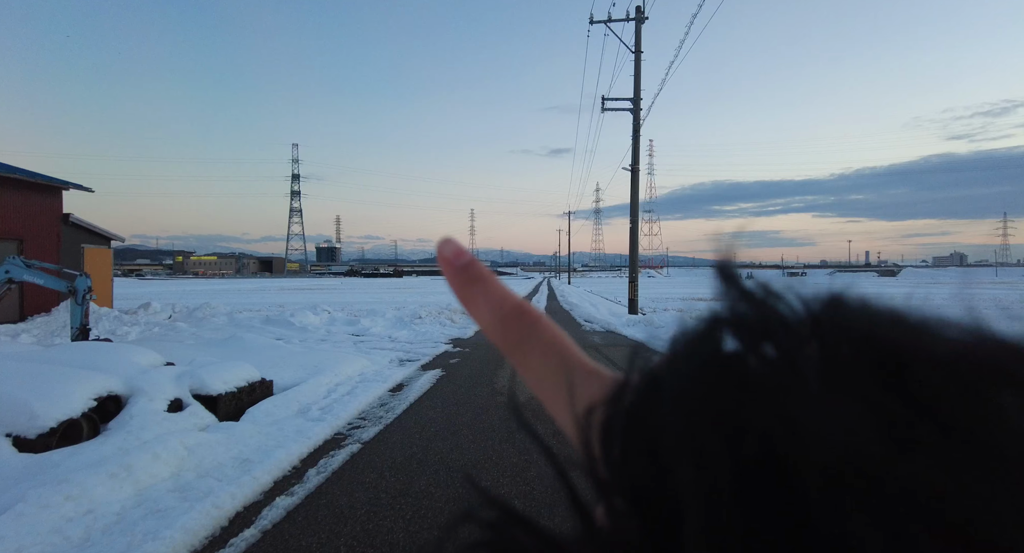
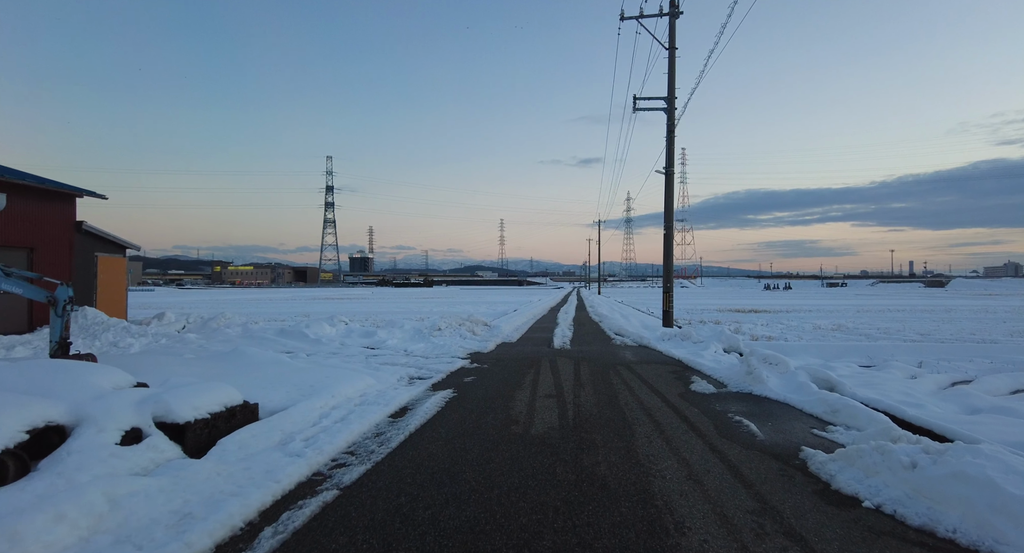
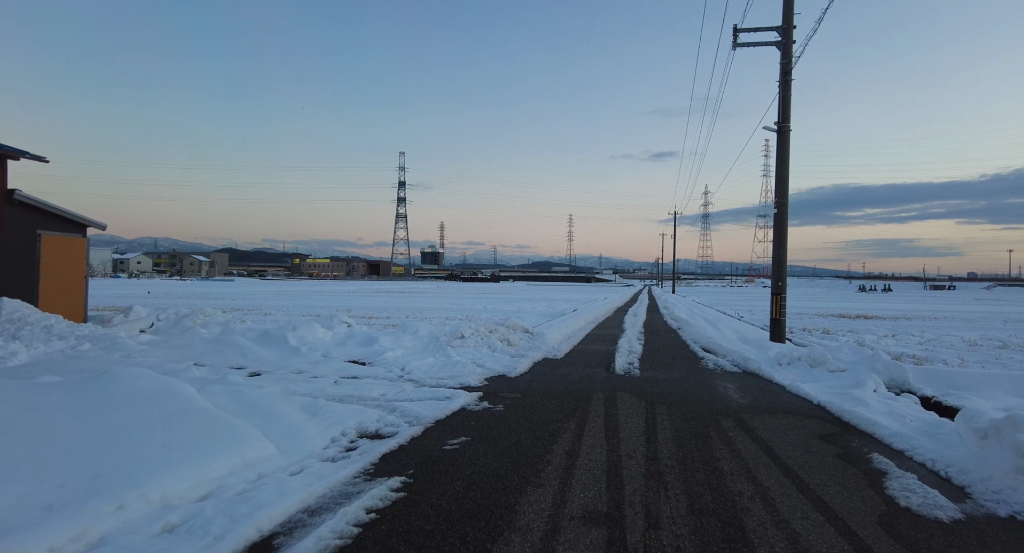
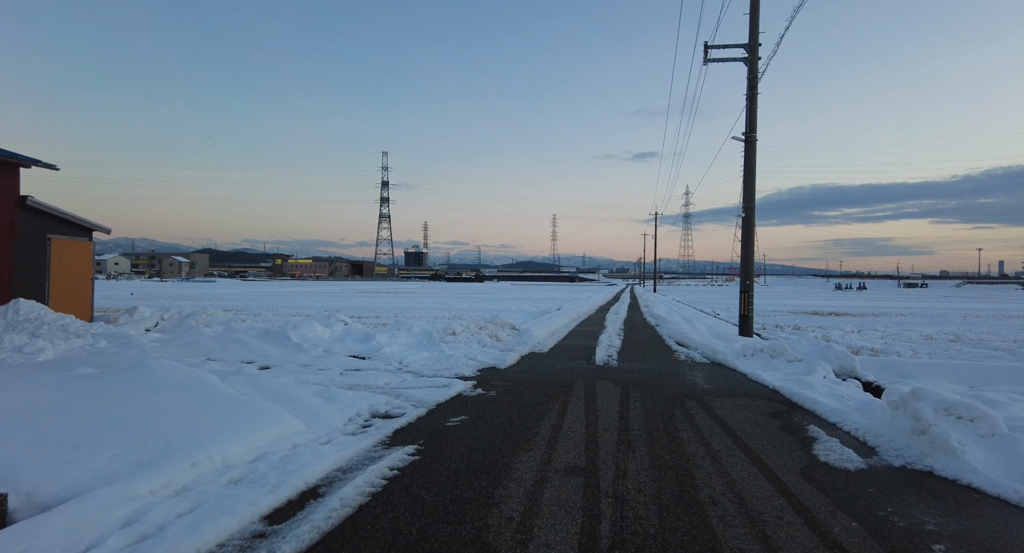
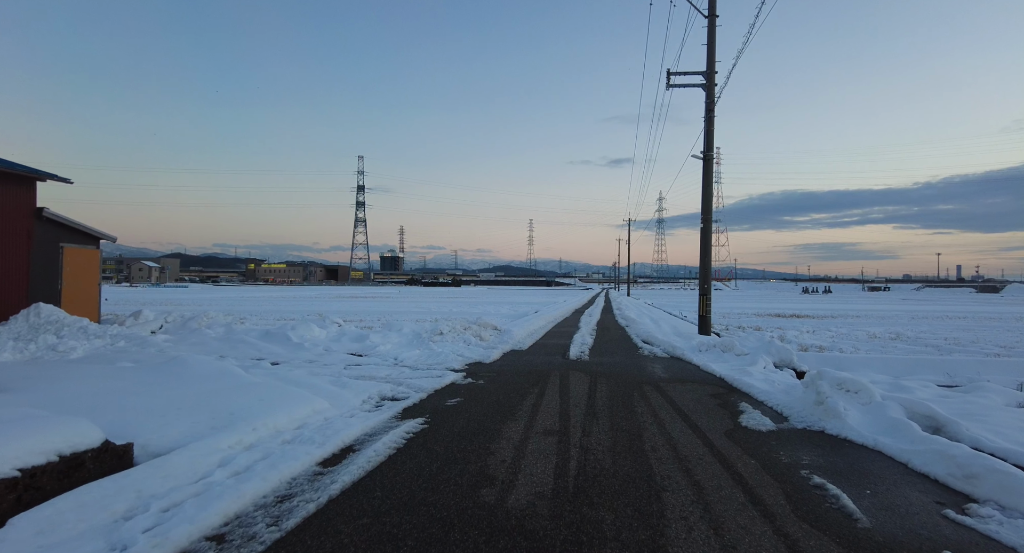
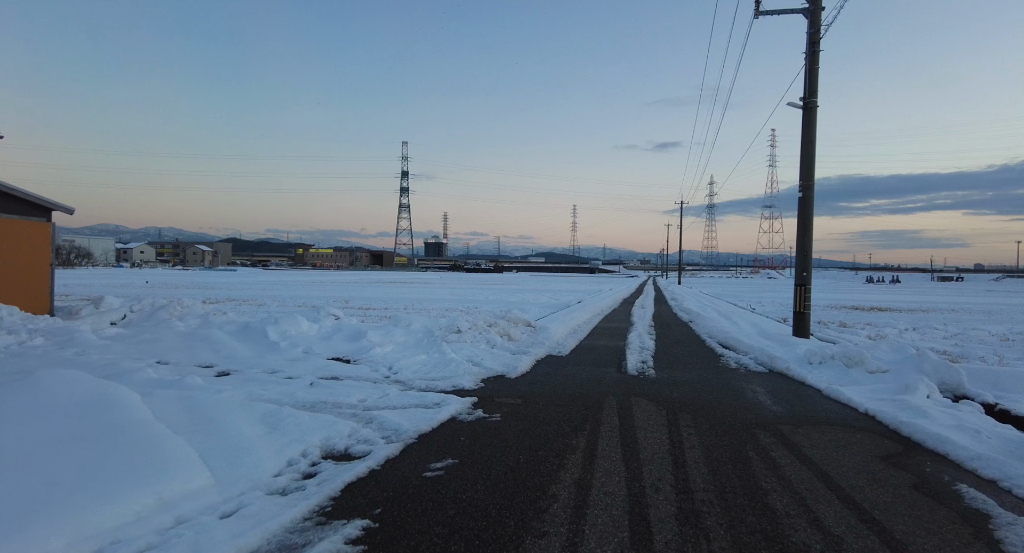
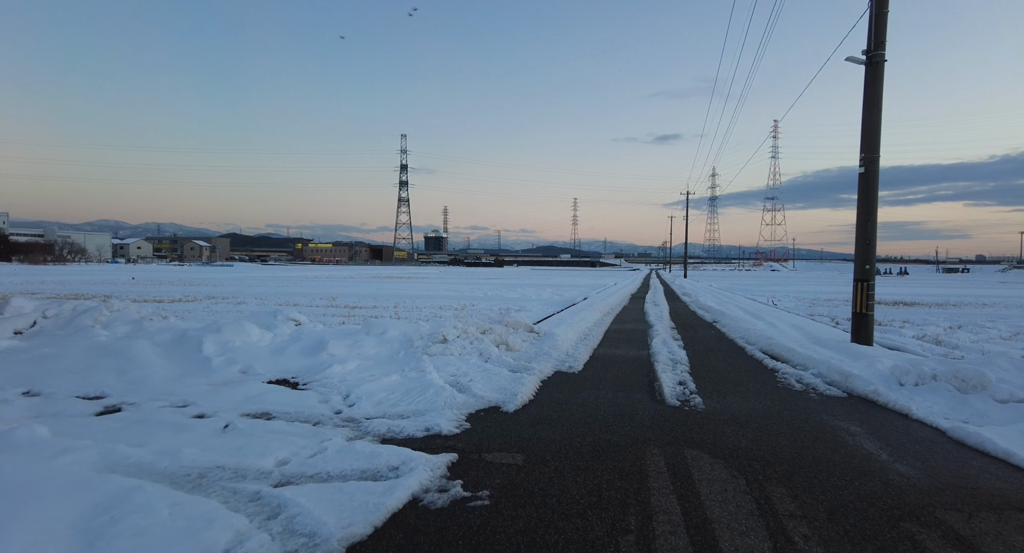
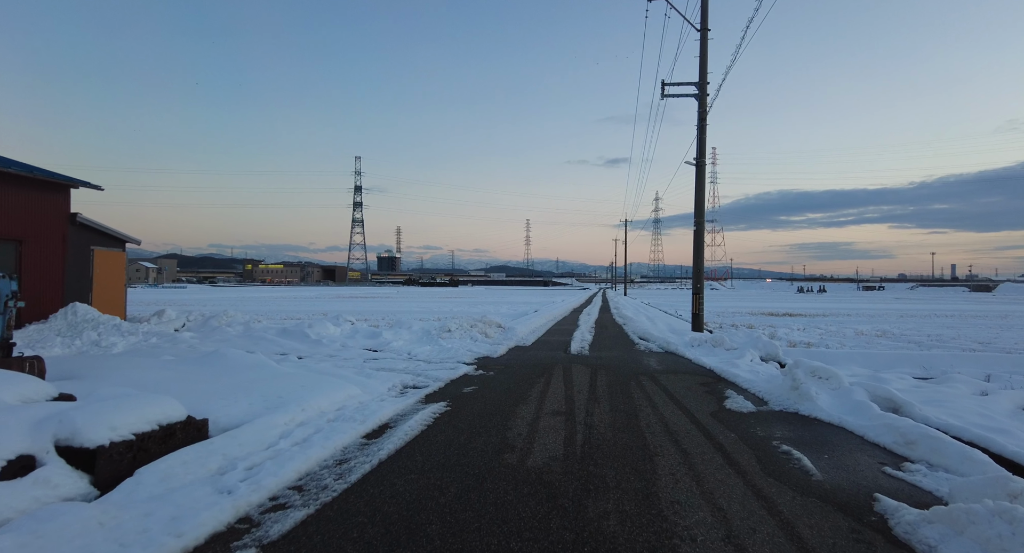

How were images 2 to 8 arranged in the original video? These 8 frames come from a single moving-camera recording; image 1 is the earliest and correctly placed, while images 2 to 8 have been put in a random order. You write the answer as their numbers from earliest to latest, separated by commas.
2, 8, 5, 4, 3, 6, 7
